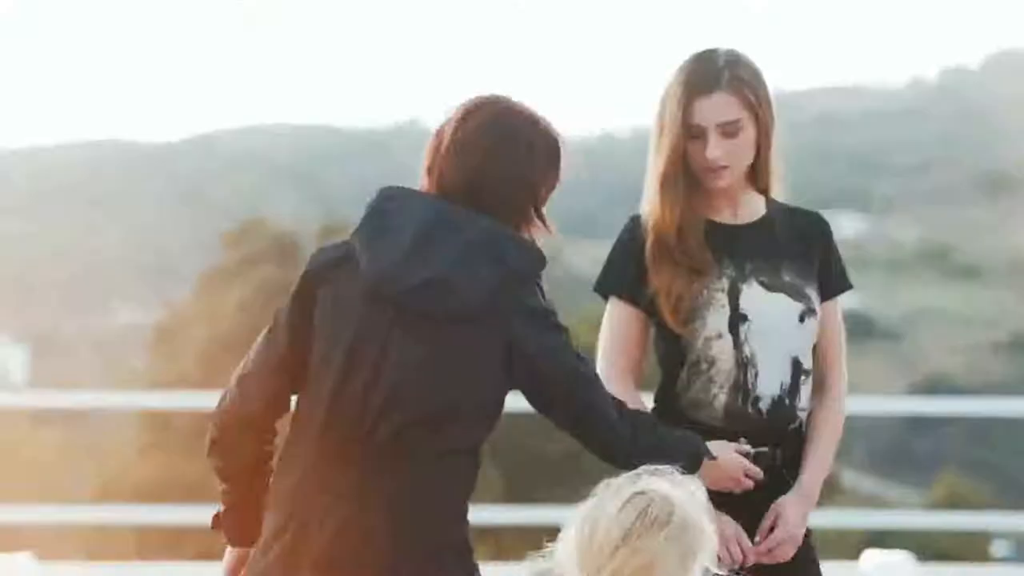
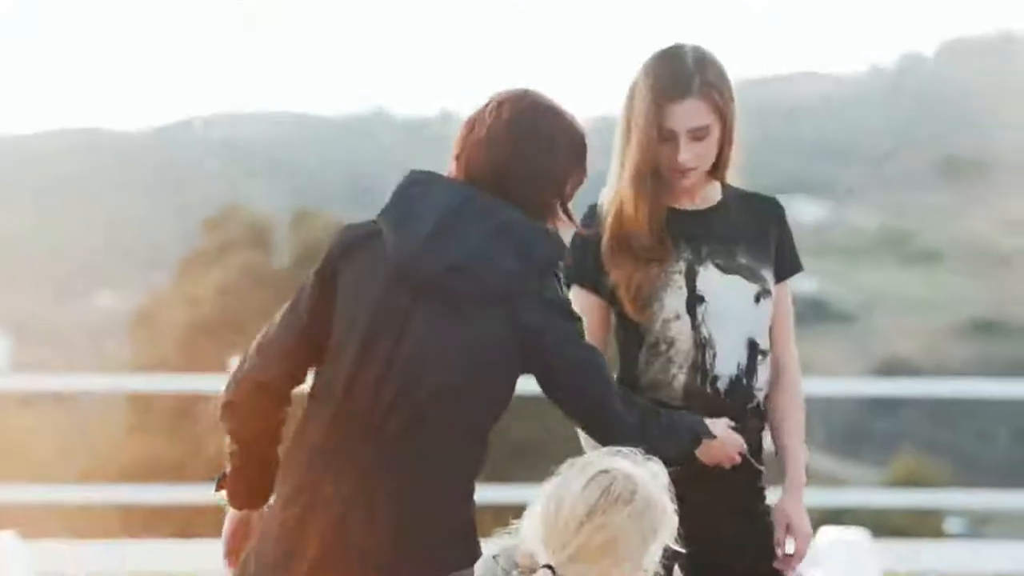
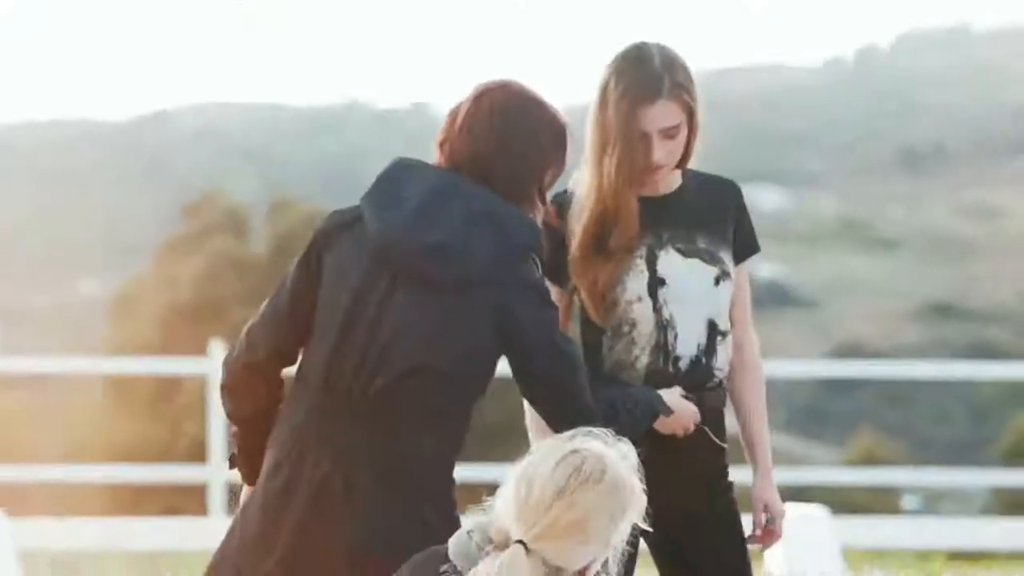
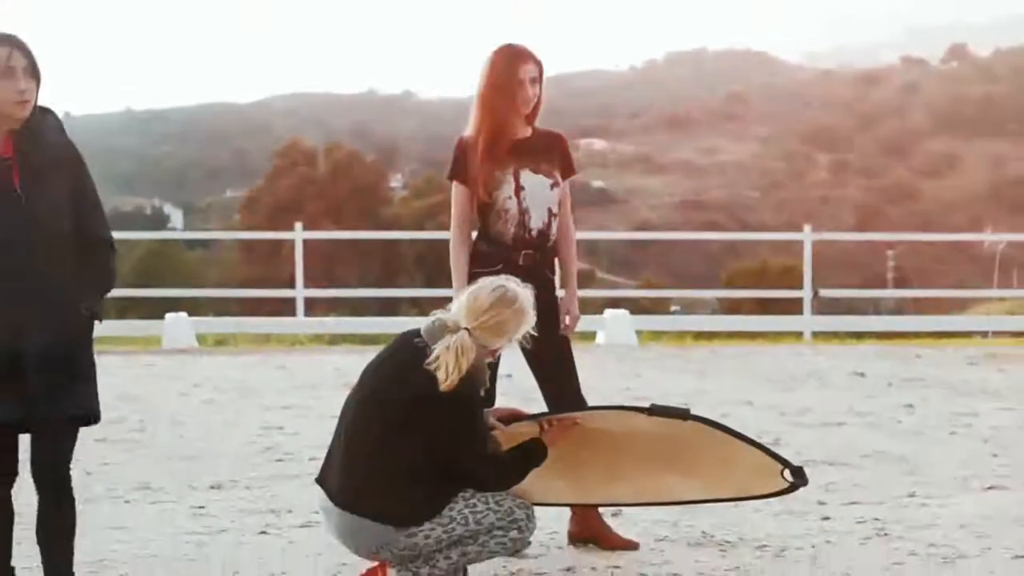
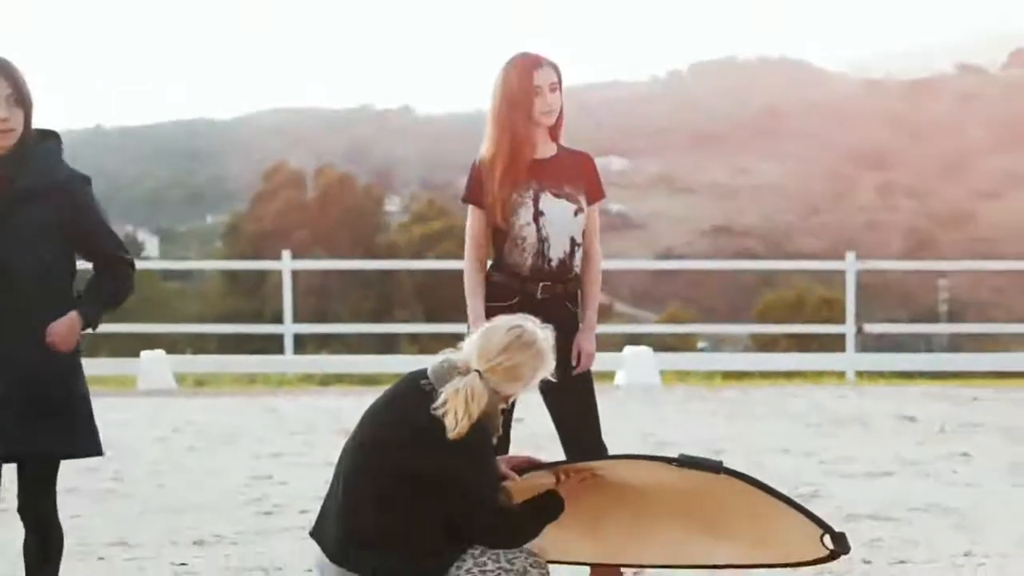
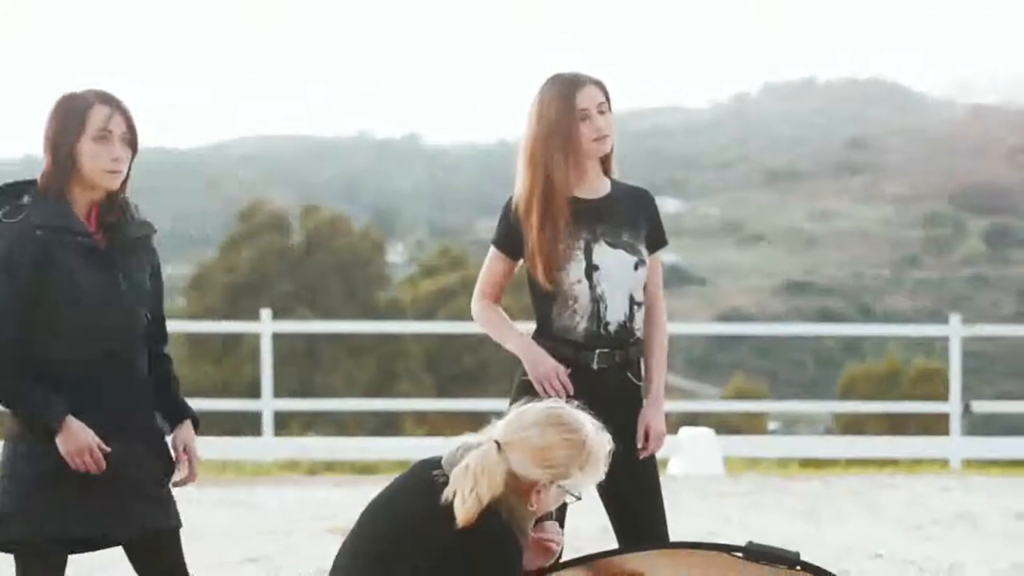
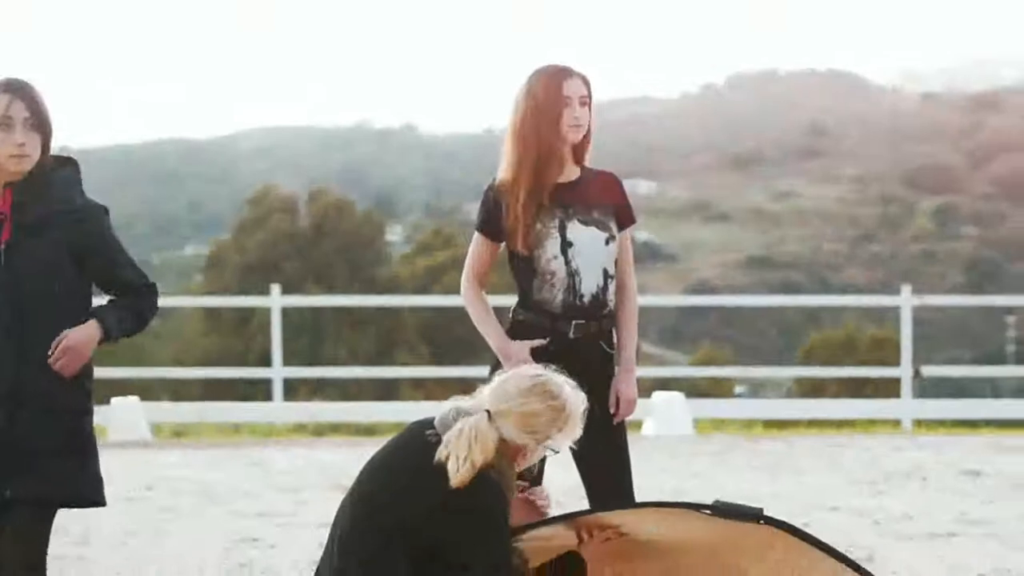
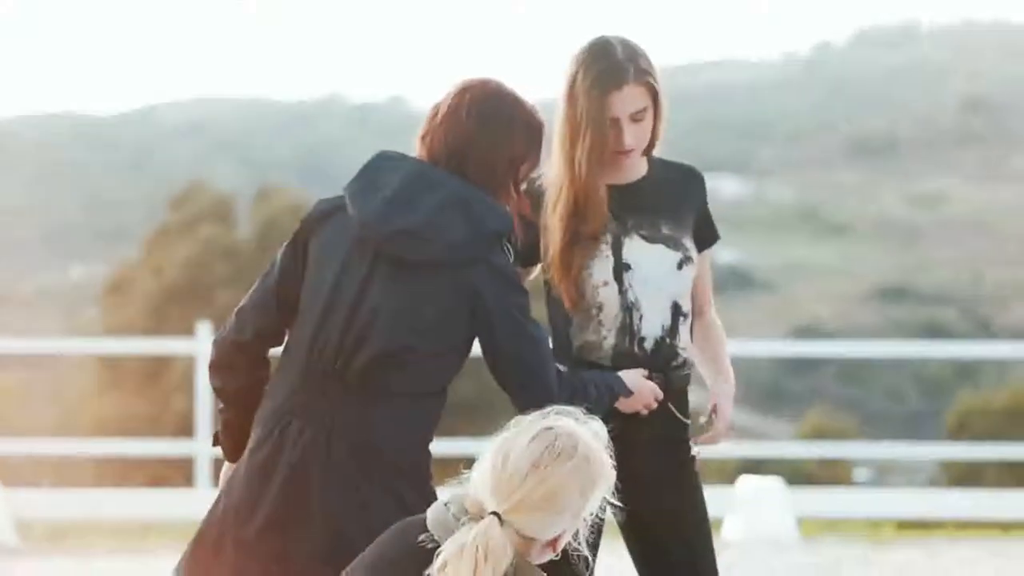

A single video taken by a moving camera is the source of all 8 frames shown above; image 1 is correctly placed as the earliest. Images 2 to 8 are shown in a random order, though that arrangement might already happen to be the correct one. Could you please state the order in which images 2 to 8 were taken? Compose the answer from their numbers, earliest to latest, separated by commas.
2, 3, 8, 6, 7, 5, 4
